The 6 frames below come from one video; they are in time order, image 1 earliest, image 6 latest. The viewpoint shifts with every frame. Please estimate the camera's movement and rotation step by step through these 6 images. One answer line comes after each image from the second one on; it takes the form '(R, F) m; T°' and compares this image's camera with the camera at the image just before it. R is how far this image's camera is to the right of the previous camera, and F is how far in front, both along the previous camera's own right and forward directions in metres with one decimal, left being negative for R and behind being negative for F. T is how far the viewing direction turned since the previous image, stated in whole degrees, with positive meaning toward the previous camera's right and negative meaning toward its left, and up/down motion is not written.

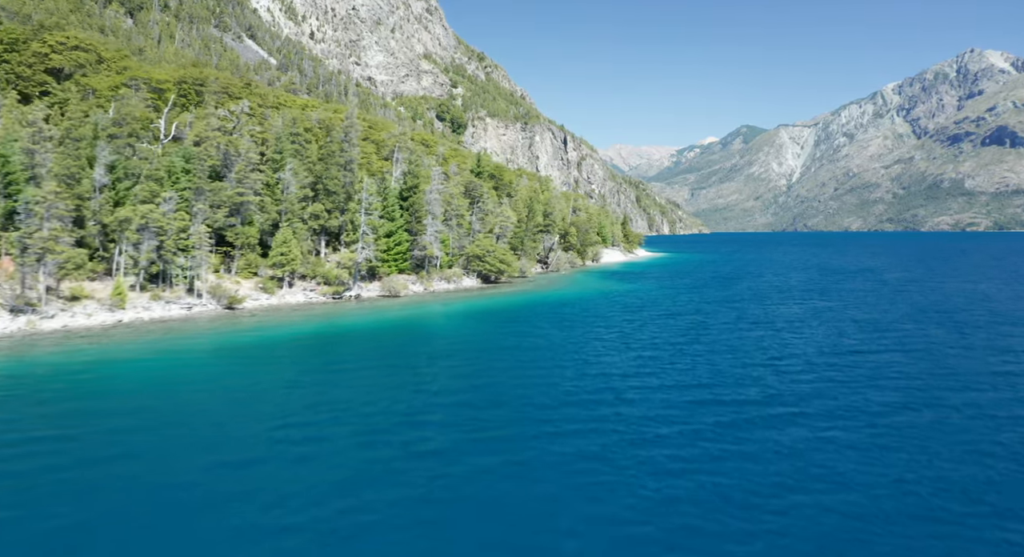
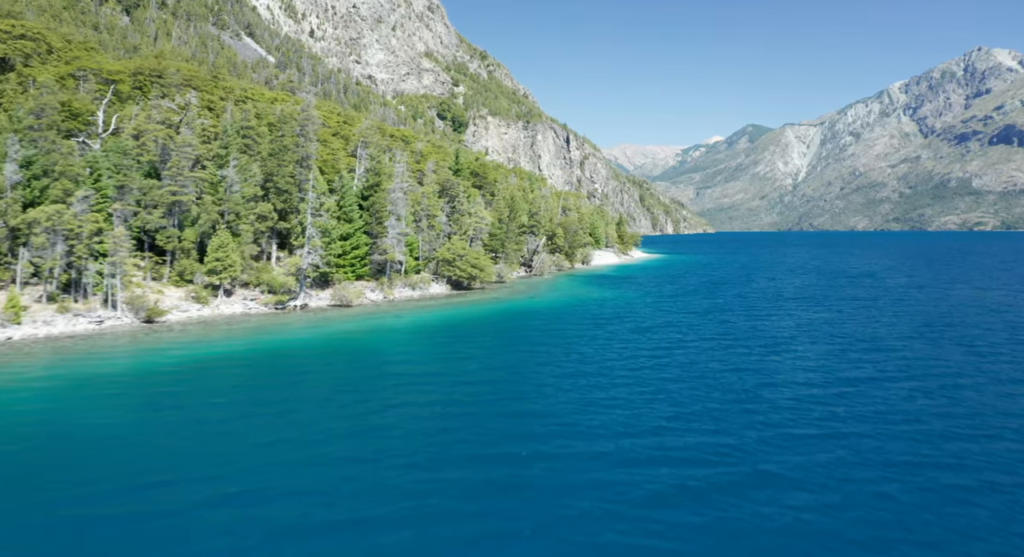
(+4.0, +6.8) m; 0°
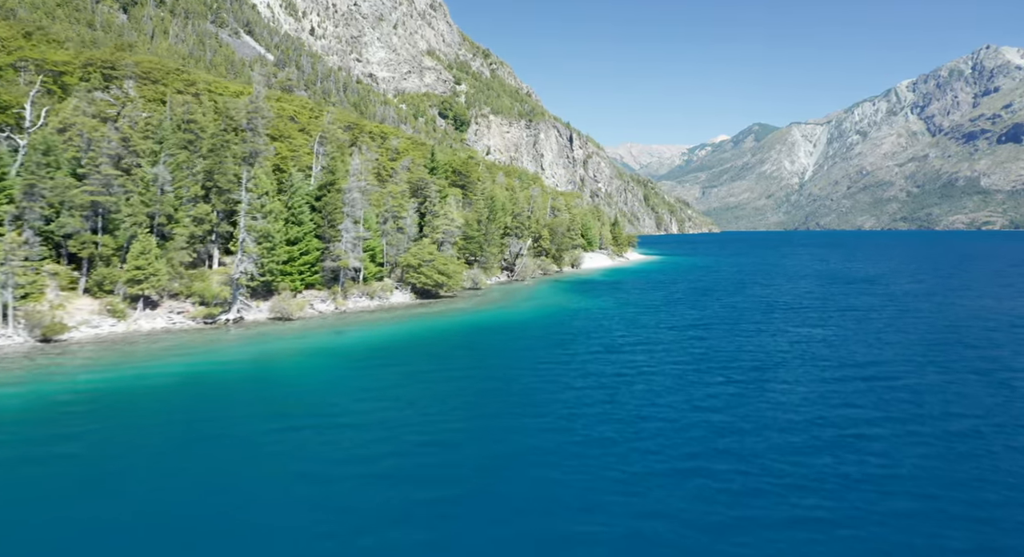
(+4.0, +6.8) m; 0°
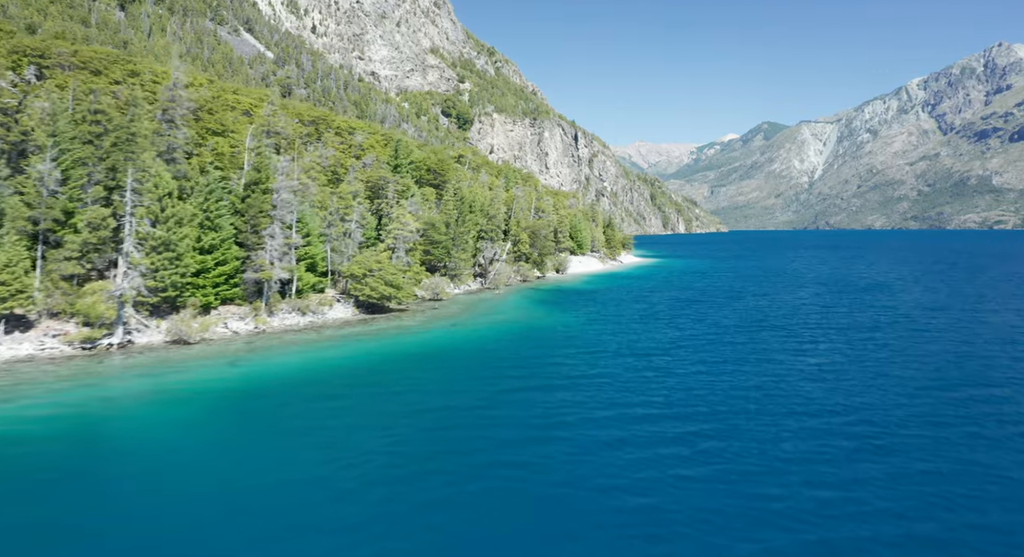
(+5.2, +8.8) m; -1°
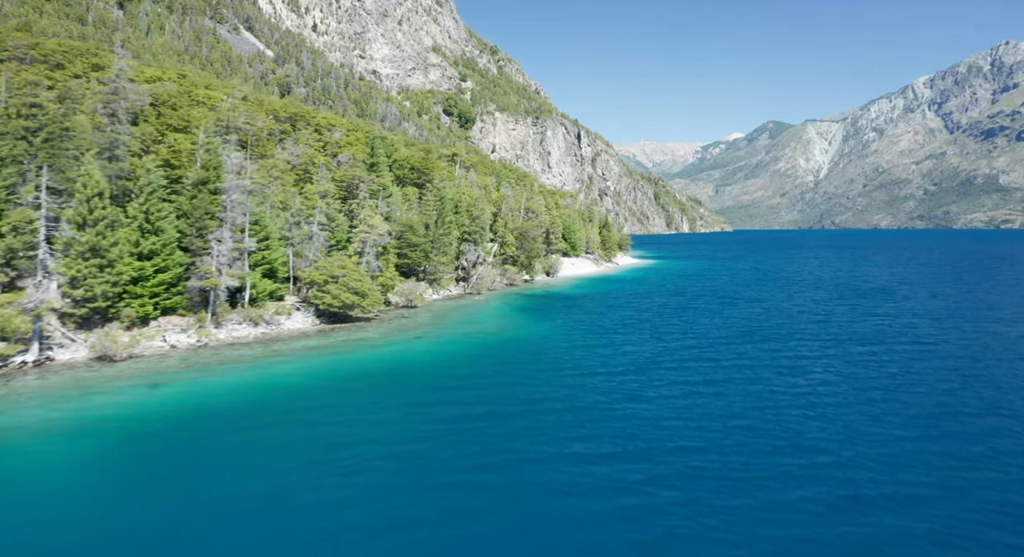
(+3.0, +4.9) m; 0°
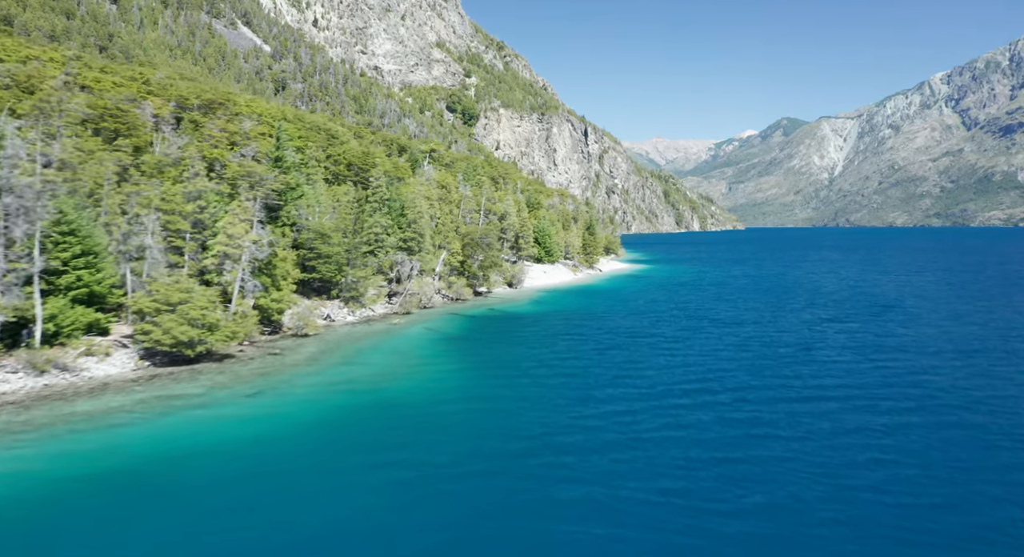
(+8.8, +14.8) m; -1°
